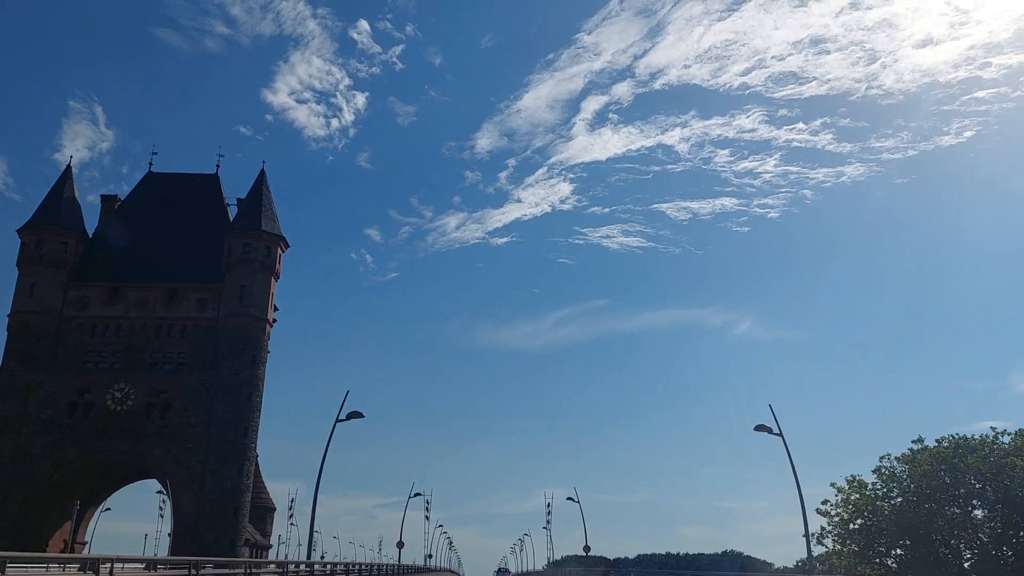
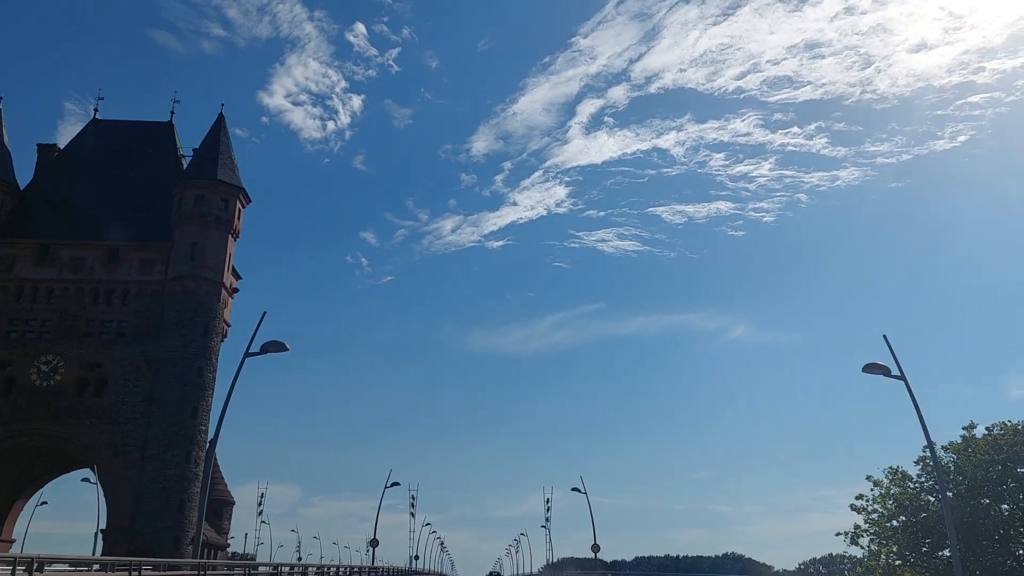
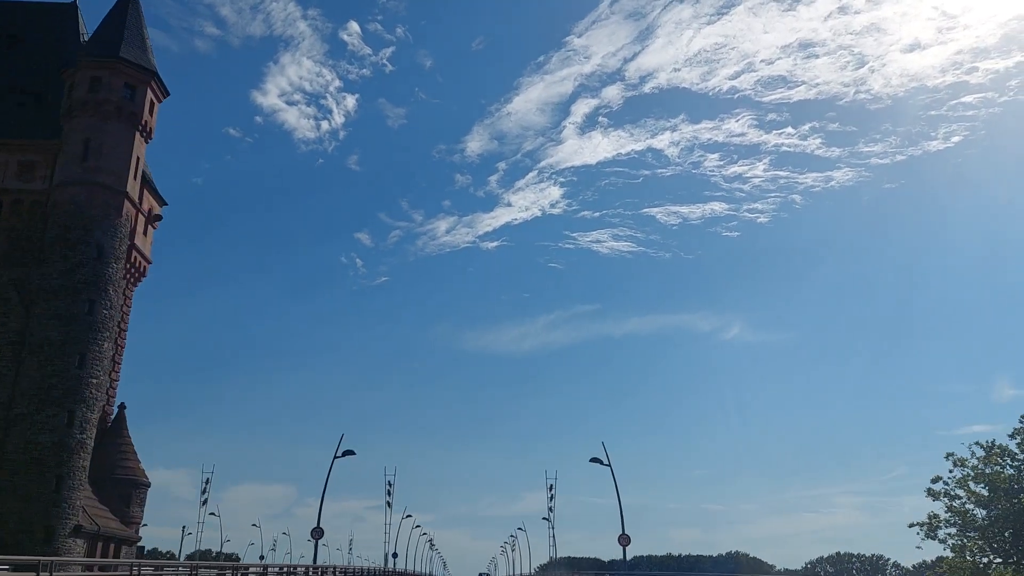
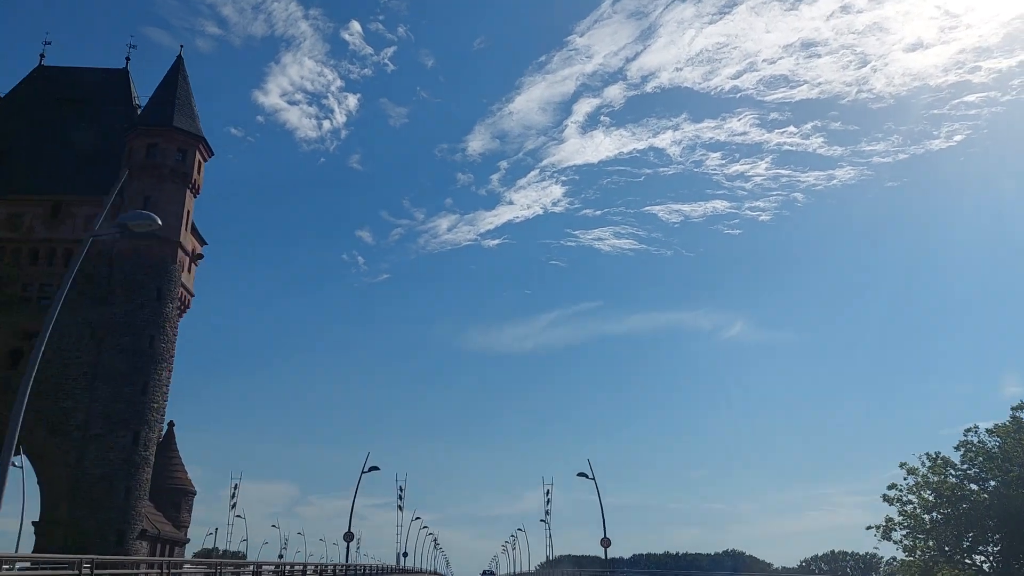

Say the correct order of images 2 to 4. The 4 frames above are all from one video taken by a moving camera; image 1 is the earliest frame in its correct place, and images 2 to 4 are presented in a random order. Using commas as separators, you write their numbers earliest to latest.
2, 4, 3
